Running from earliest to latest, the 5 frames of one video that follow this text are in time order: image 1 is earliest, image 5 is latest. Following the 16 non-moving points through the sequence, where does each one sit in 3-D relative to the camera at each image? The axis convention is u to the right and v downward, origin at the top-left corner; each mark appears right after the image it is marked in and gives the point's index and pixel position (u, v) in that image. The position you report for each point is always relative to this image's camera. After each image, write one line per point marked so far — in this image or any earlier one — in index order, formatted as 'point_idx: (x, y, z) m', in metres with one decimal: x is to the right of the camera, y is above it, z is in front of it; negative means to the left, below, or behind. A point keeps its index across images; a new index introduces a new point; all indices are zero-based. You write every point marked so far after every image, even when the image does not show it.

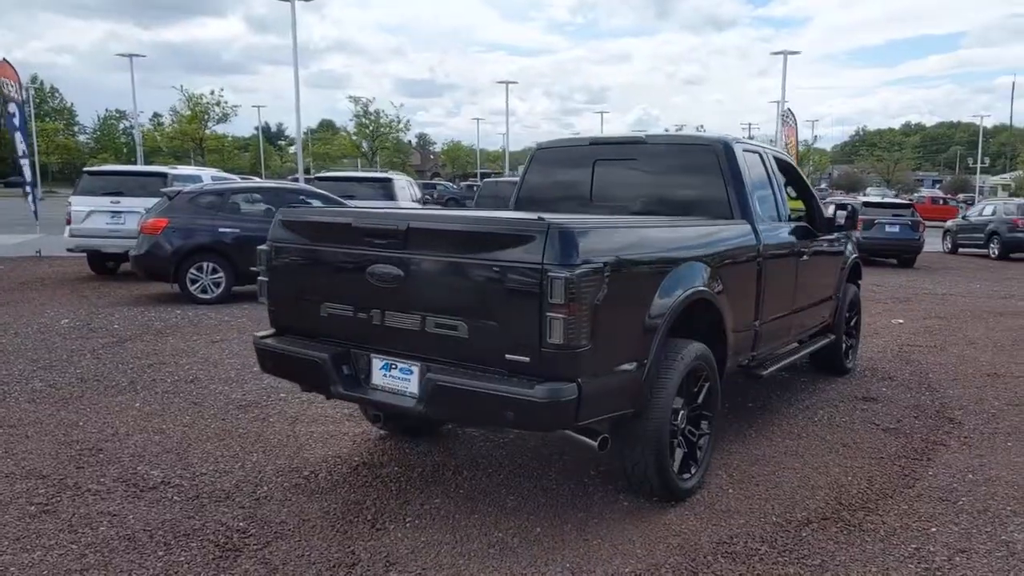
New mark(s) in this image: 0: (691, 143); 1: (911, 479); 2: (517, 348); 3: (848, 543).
0: (+1.2, +1.0, +5.6) m
1: (+2.3, -1.1, +4.8) m
2: (0.0, -0.3, +3.7) m
3: (+1.6, -1.2, +4.0) m
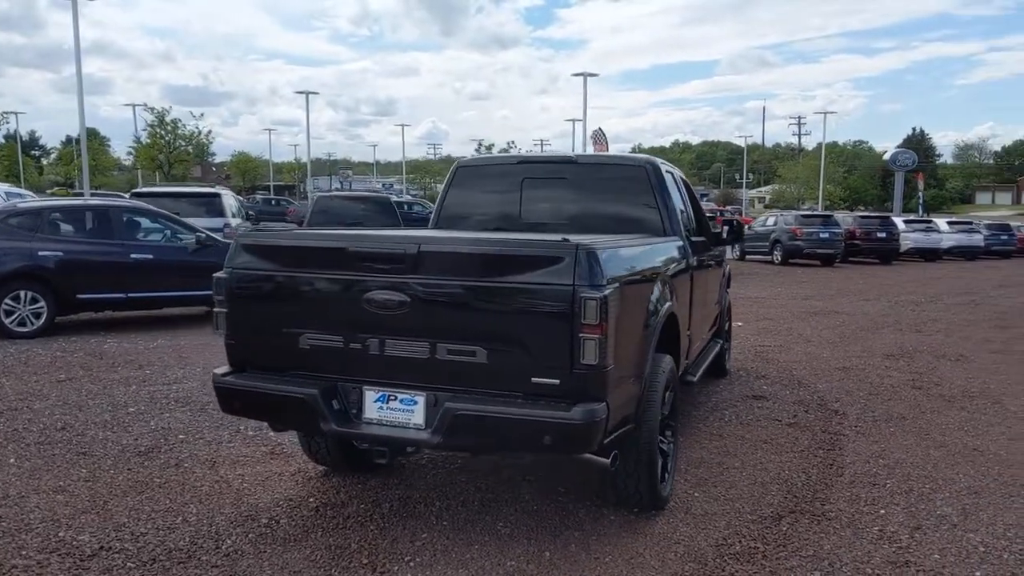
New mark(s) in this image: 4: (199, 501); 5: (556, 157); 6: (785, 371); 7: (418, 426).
0: (+0.8, +0.9, +5.8) m
1: (+2.1, -1.1, +5.4) m
2: (+0.2, -0.4, +3.7) m
3: (+1.6, -1.3, +4.4) m
4: (-1.8, -1.2, +4.8) m
5: (+0.3, +0.9, +5.9) m
6: (+2.7, -0.8, +8.2) m
7: (-0.4, -0.6, +3.9) m
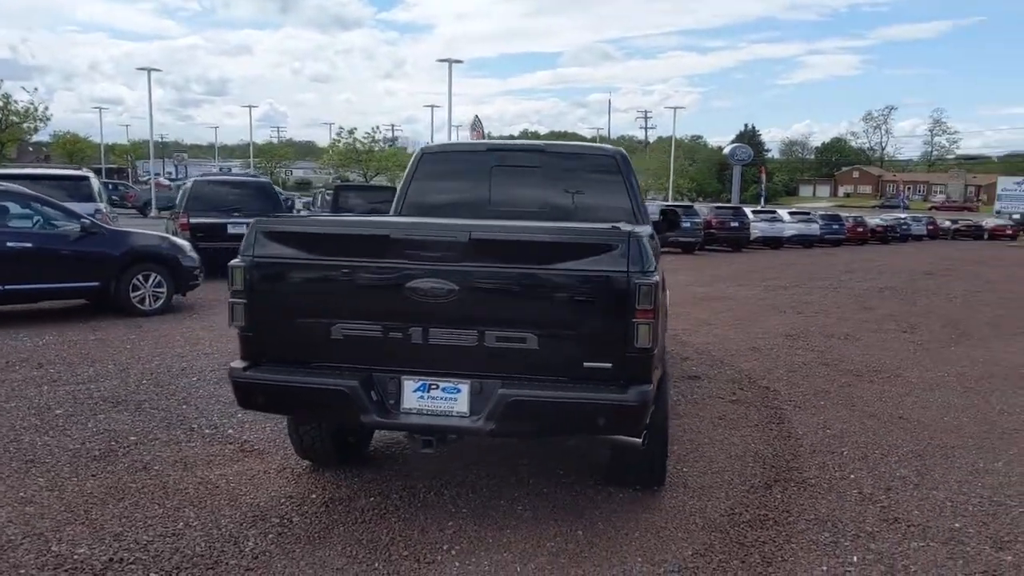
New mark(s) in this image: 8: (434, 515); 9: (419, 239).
0: (+0.6, +1.0, +6.0) m
1: (+2.0, -1.0, +5.8) m
2: (+0.4, -0.3, +3.8) m
3: (+1.7, -1.2, +4.7) m
4: (-1.7, -1.2, +4.5) m
5: (+0.1, +1.0, +6.0) m
6: (+2.0, -0.7, +8.7) m
7: (-0.2, -0.6, +3.9) m
8: (-0.4, -1.2, +4.4) m
9: (-0.4, +0.2, +3.8) m
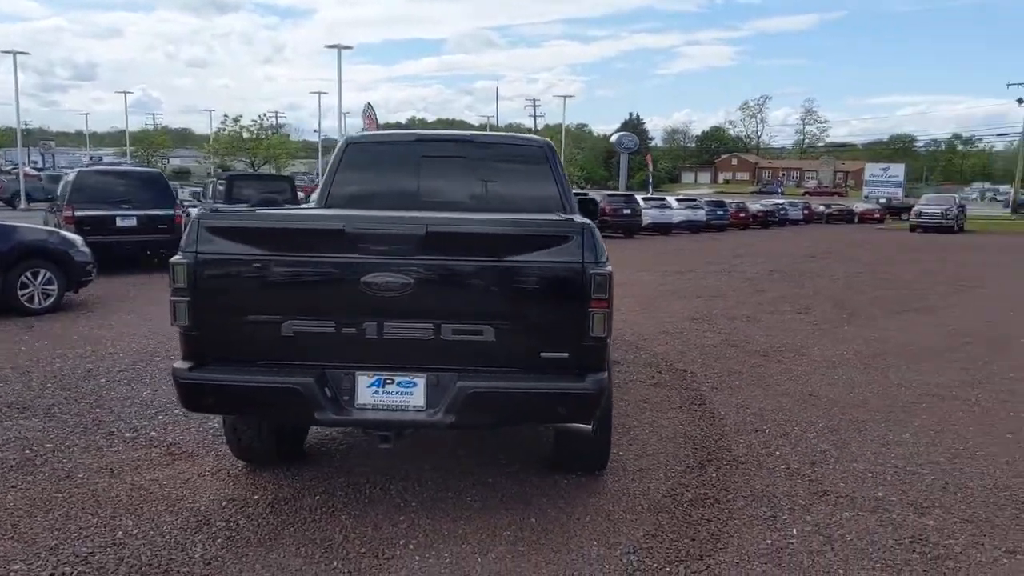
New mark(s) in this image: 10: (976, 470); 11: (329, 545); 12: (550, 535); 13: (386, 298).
0: (+0.1, +1.0, +6.0) m
1: (+1.5, -0.9, +6.1) m
2: (+0.2, -0.3, +3.8) m
3: (+1.4, -1.1, +5.0) m
4: (-2.0, -1.2, +4.3) m
5: (-0.4, +1.1, +5.9) m
6: (+1.1, -0.5, +8.9) m
7: (-0.4, -0.6, +3.9) m
8: (-0.7, -1.2, +4.4) m
9: (-0.6, +0.2, +3.8) m
10: (+2.8, -1.1, +5.1) m
11: (-0.9, -1.2, +4.0) m
12: (+0.2, -1.2, +4.1) m
13: (-0.6, 0.0, +3.8) m
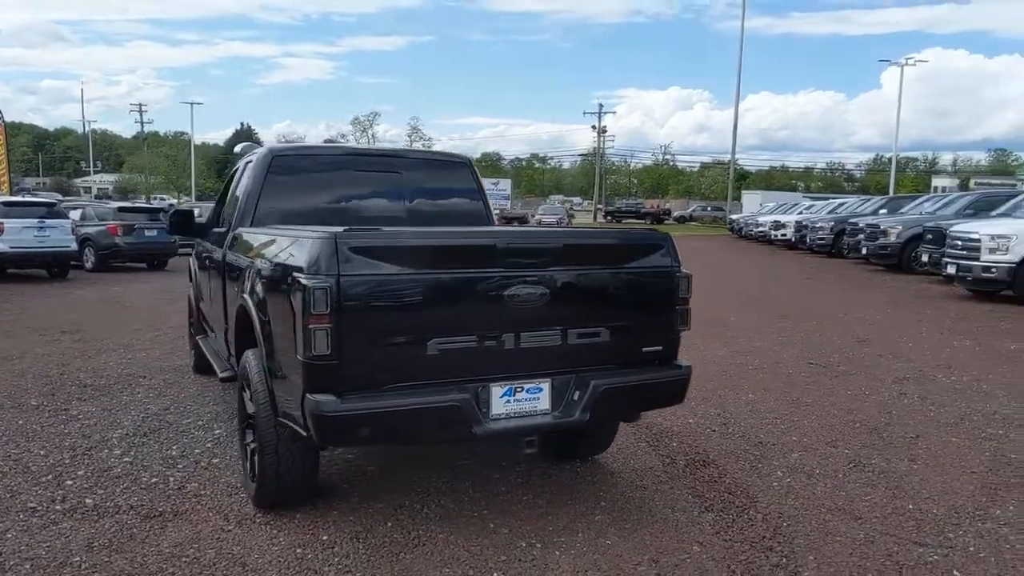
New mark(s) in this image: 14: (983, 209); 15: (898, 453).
0: (-0.5, +1.0, +6.2) m
1: (+0.8, -0.9, +7.0) m
2: (+0.7, -0.3, +4.4) m
3: (+1.3, -1.1, +6.0) m
4: (-1.3, -1.3, +3.7) m
5: (-0.9, +1.0, +5.9) m
6: (-0.9, -0.6, +9.3) m
7: (+0.2, -0.6, +4.1) m
8: (-0.2, -1.2, +4.4) m
9: (0.0, +0.2, +3.9) m
10: (+2.5, -1.0, +6.7) m
11: (-0.2, -1.3, +4.0) m
12: (+0.6, -1.2, +4.6) m
13: (+0.1, -0.1, +4.0) m
14: (+8.9, +1.5, +15.8) m
15: (+2.6, -1.1, +5.7) m
